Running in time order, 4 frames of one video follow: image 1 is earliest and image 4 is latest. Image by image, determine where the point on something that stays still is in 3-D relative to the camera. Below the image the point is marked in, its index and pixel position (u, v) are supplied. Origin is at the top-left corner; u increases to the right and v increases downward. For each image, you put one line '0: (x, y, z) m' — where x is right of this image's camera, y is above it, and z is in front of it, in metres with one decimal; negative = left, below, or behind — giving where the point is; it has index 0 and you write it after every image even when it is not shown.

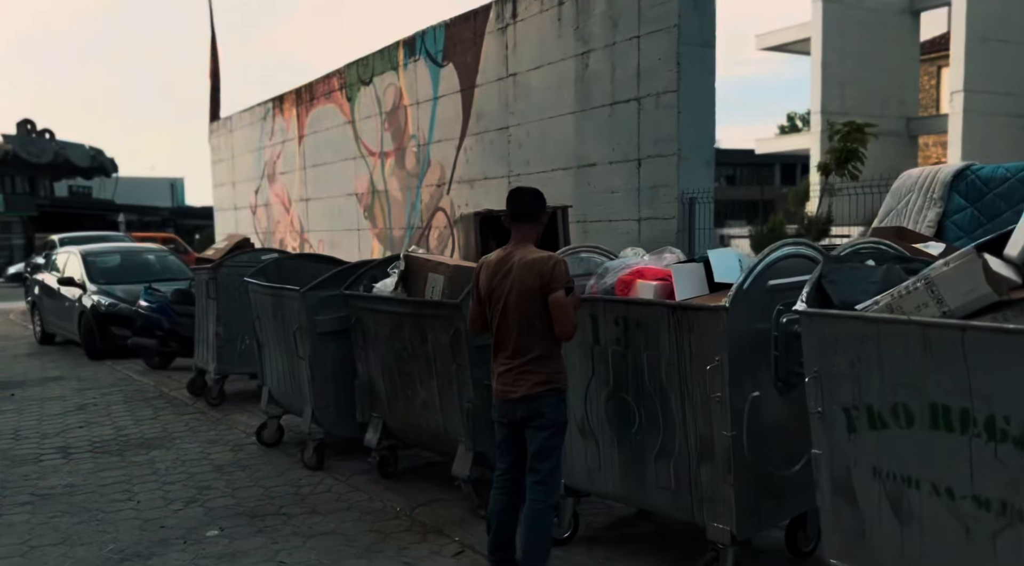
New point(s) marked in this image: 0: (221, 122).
0: (-6.1, +3.3, +19.3) m
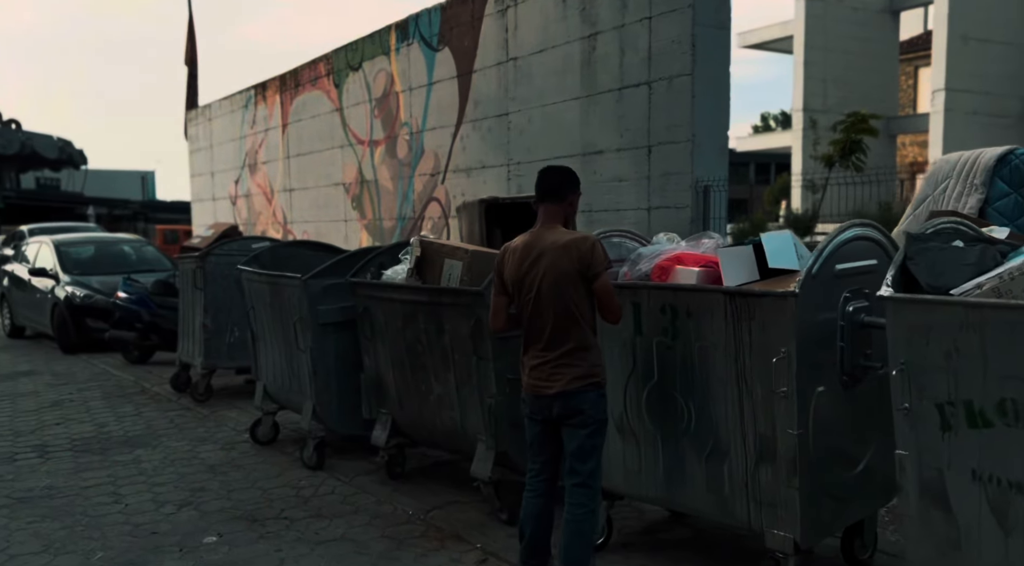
0: (-6.3, +3.5, +18.8) m
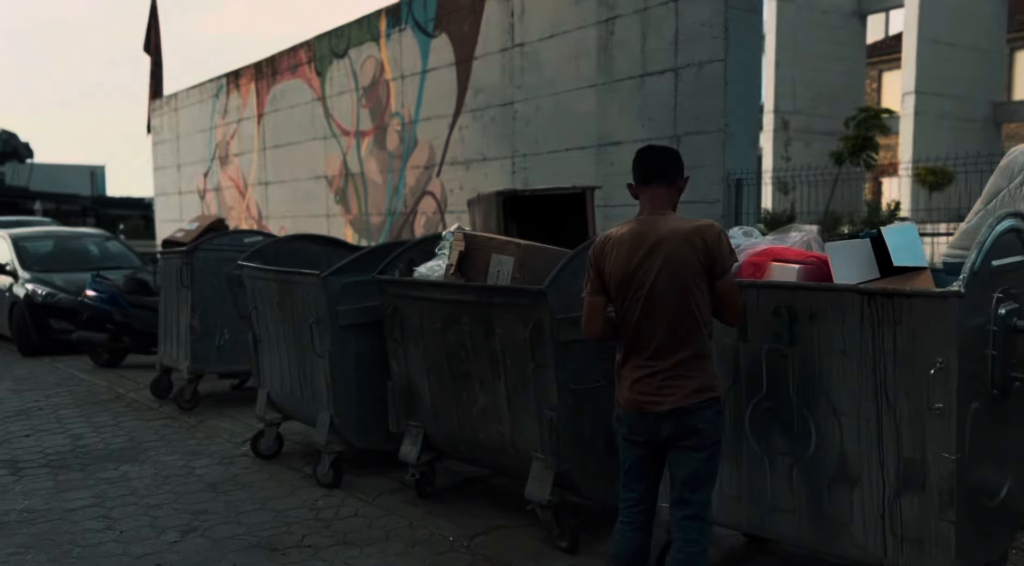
0: (-6.7, +3.5, +17.9) m
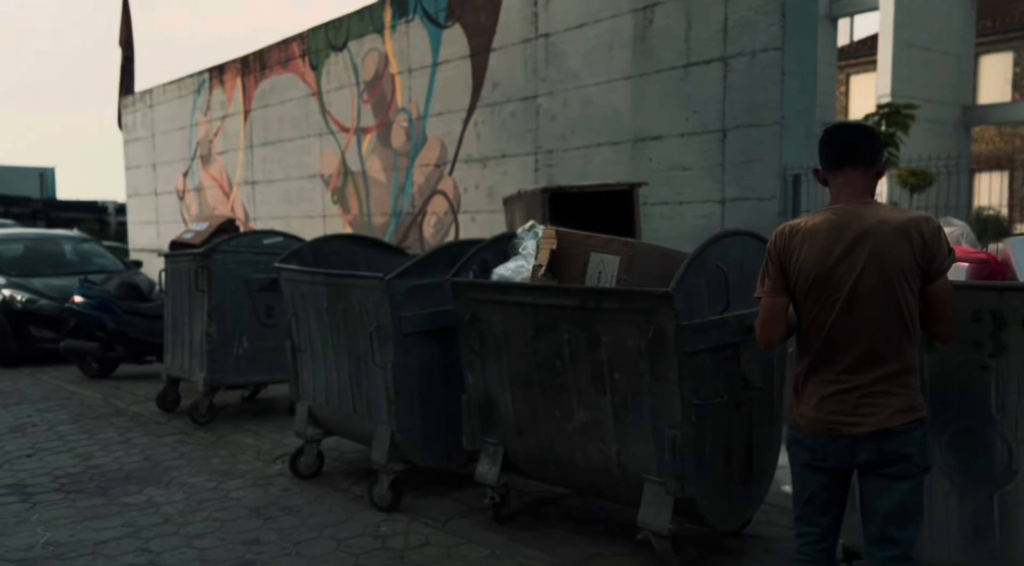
0: (-6.9, +3.4, +17.1) m
